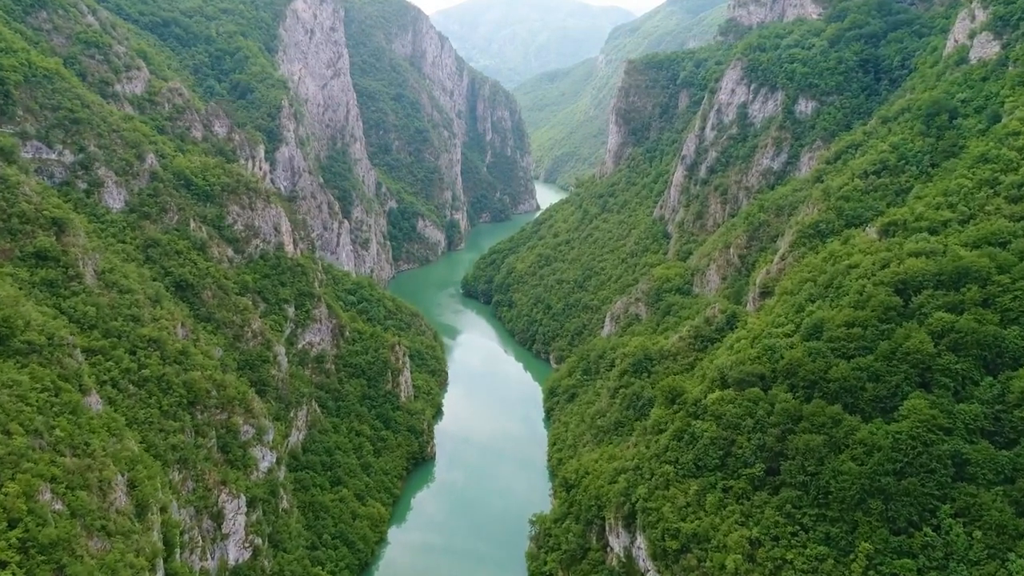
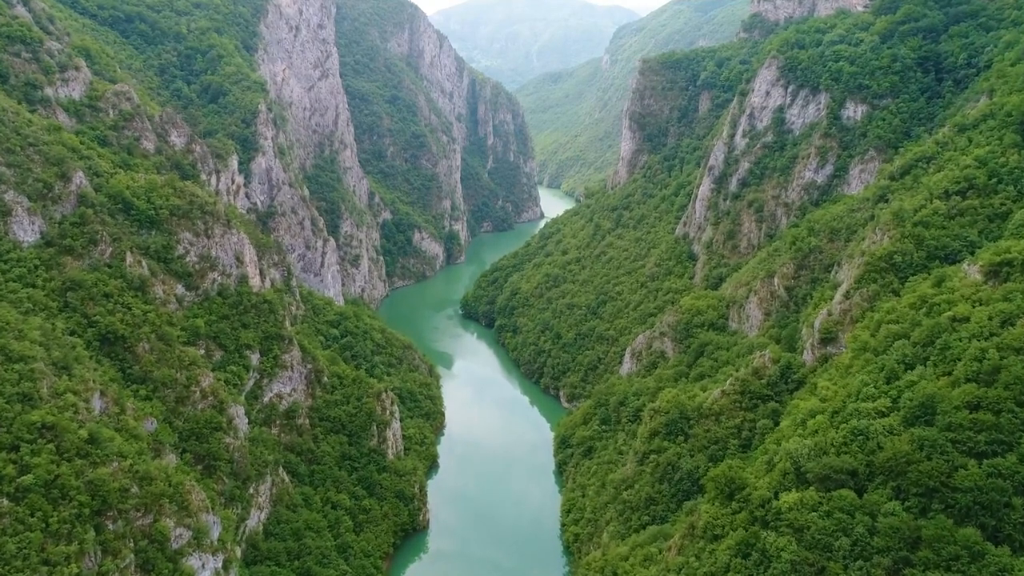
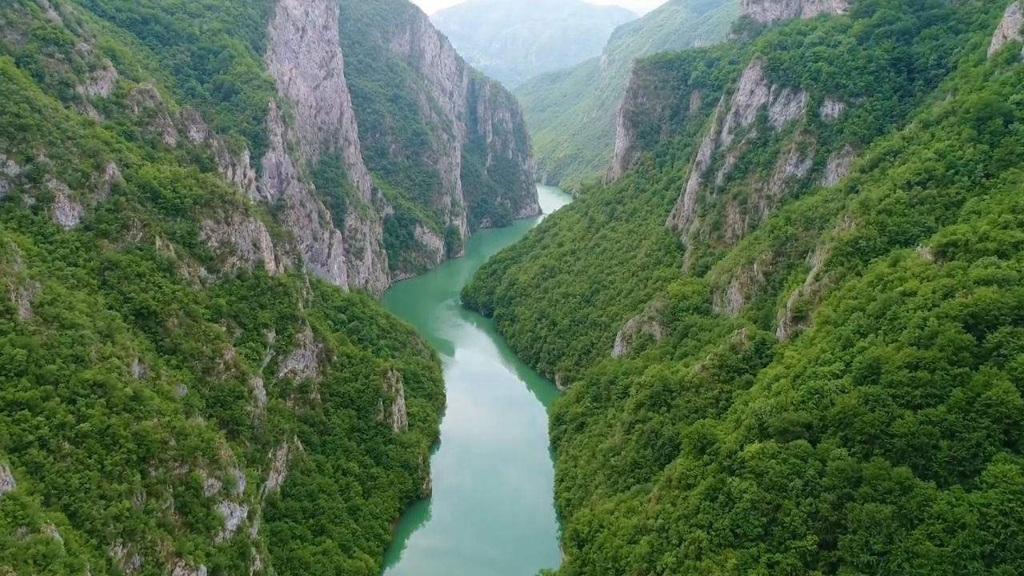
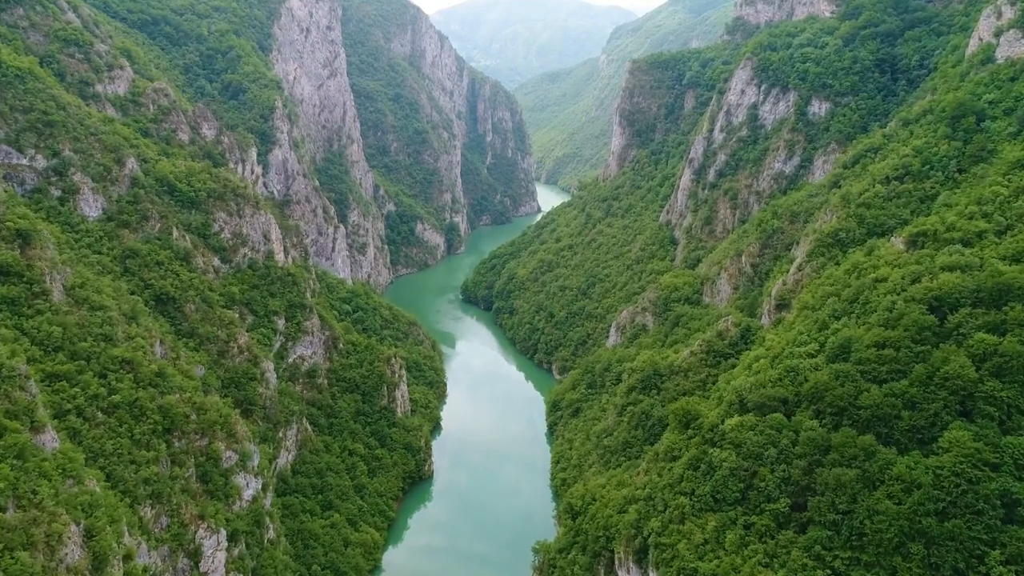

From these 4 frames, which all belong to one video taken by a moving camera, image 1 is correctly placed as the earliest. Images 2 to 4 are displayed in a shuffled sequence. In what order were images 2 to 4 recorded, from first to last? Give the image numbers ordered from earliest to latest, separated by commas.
4, 3, 2
